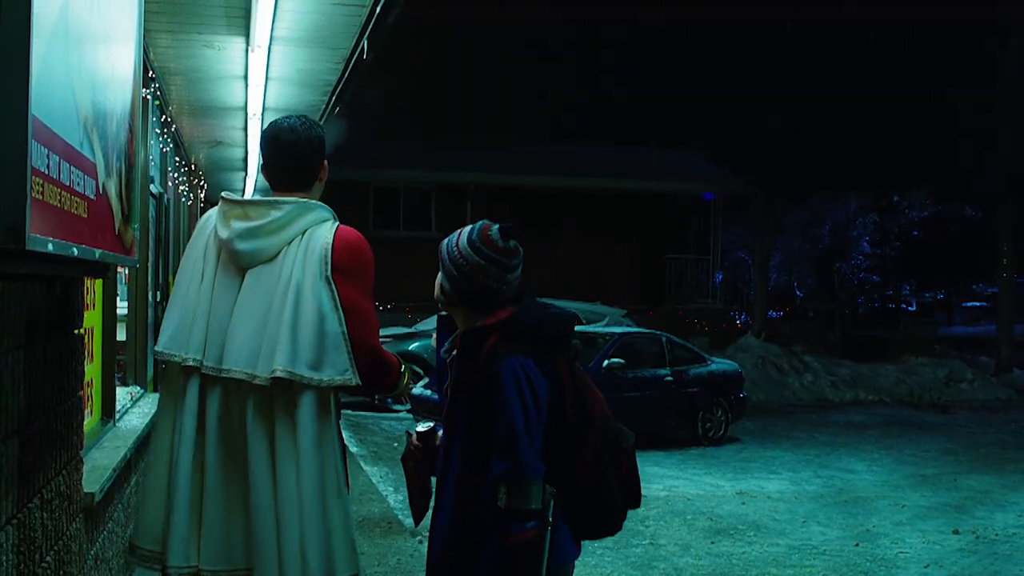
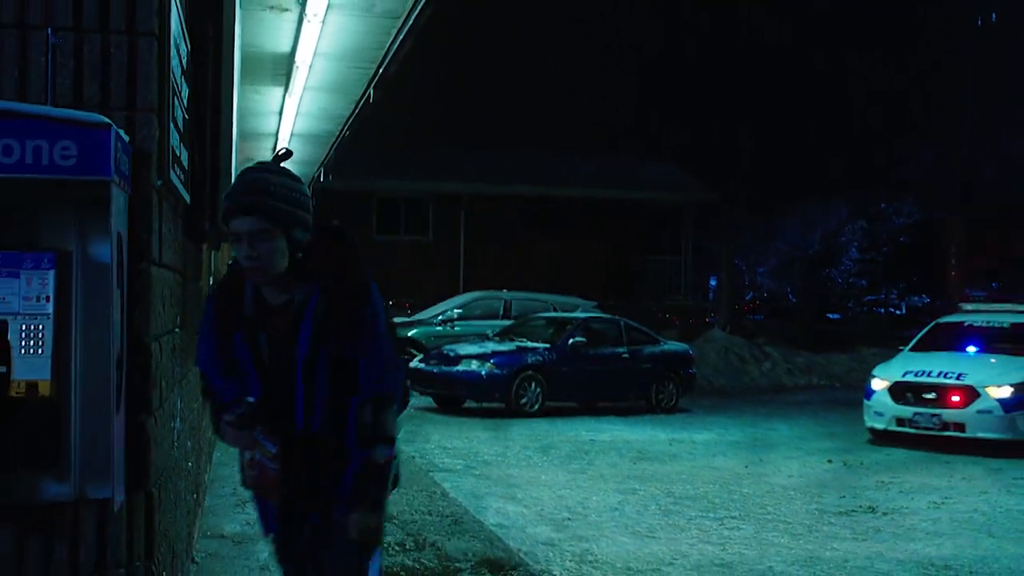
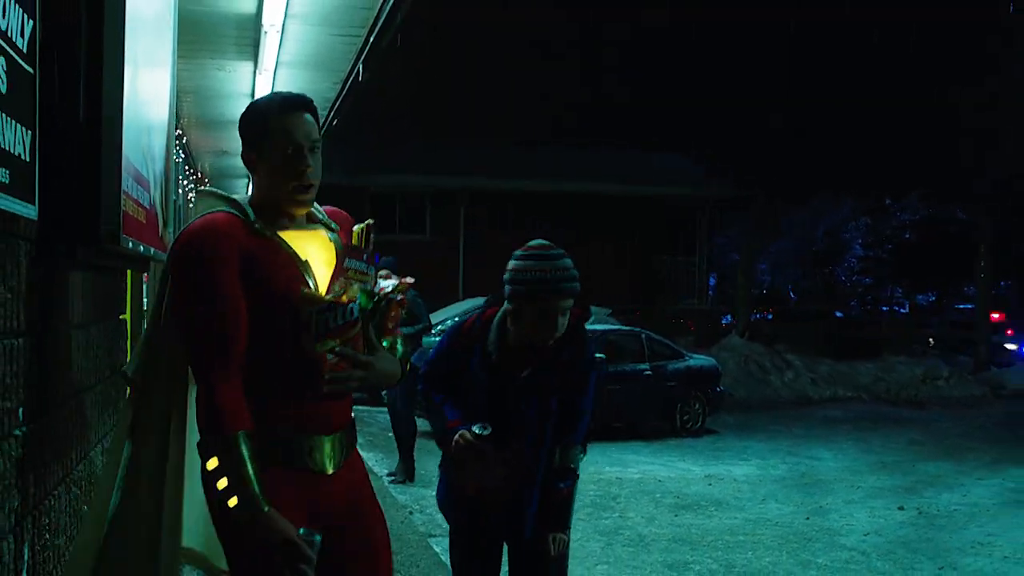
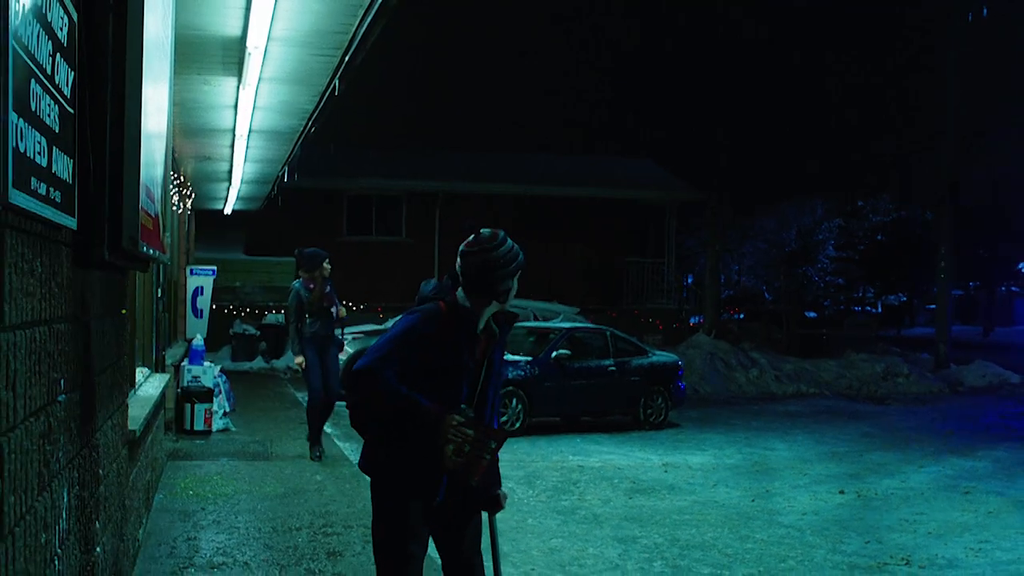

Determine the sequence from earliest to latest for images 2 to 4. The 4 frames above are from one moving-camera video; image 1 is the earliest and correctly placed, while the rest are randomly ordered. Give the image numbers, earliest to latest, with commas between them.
3, 4, 2
